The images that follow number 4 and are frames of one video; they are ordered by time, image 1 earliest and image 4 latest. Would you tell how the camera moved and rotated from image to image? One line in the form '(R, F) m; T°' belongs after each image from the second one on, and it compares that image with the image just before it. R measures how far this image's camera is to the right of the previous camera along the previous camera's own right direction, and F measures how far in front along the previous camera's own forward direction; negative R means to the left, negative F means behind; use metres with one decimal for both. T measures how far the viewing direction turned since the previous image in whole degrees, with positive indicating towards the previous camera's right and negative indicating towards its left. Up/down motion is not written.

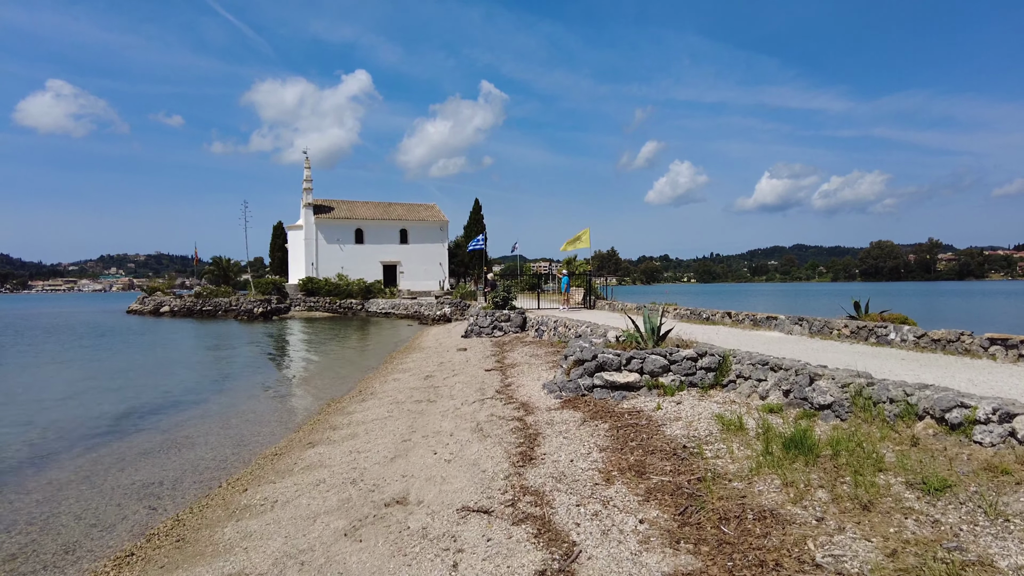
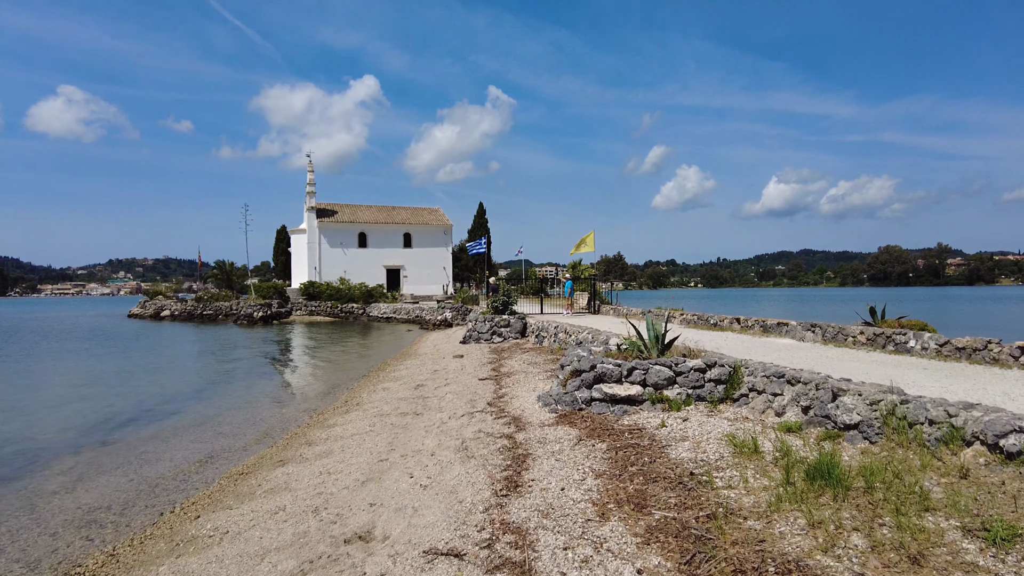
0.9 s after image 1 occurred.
(+0.2, +0.8) m; -1°
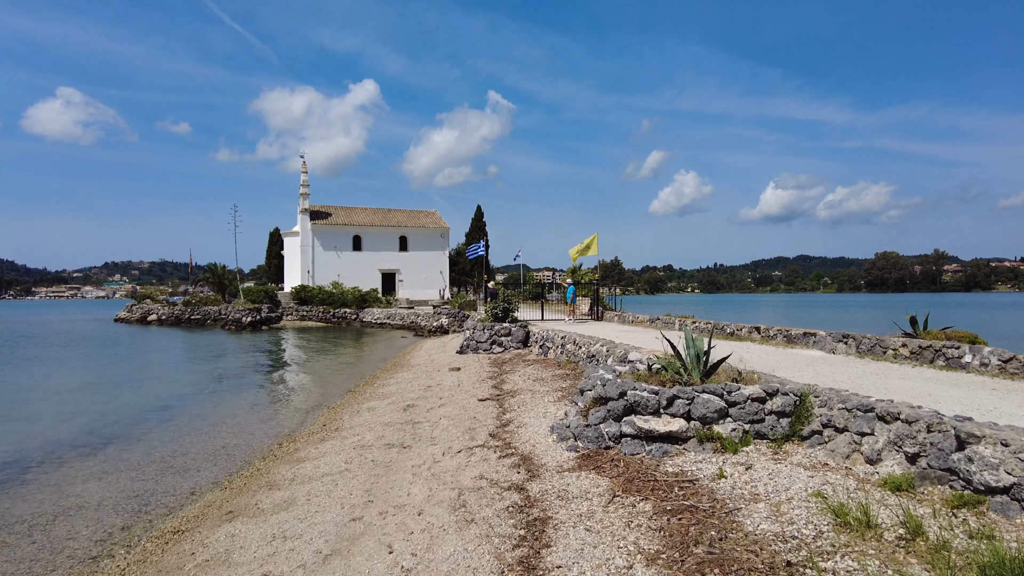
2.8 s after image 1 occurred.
(-0.1, +1.6) m; 0°
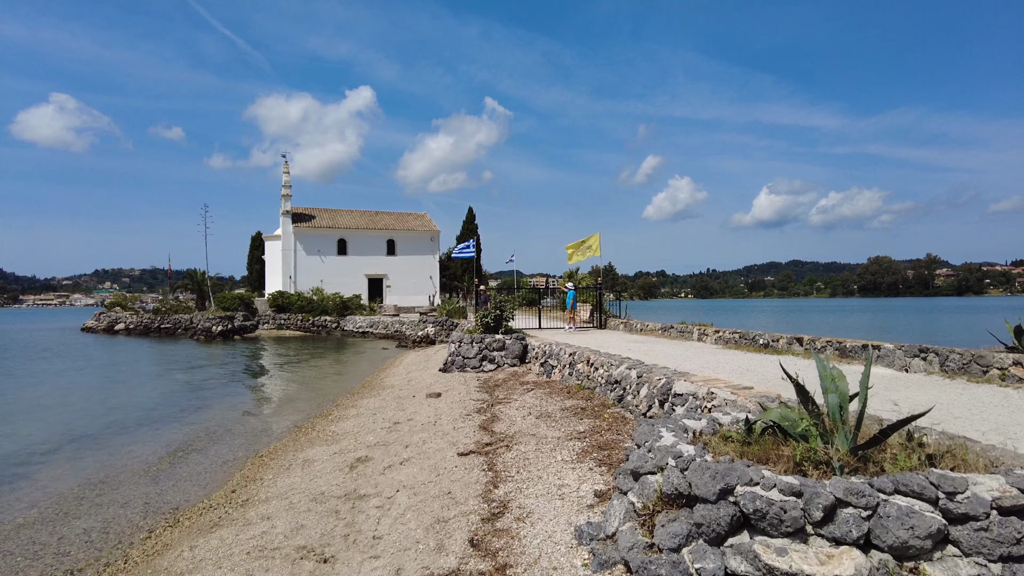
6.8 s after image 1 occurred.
(0.0, +3.3) m; +1°
